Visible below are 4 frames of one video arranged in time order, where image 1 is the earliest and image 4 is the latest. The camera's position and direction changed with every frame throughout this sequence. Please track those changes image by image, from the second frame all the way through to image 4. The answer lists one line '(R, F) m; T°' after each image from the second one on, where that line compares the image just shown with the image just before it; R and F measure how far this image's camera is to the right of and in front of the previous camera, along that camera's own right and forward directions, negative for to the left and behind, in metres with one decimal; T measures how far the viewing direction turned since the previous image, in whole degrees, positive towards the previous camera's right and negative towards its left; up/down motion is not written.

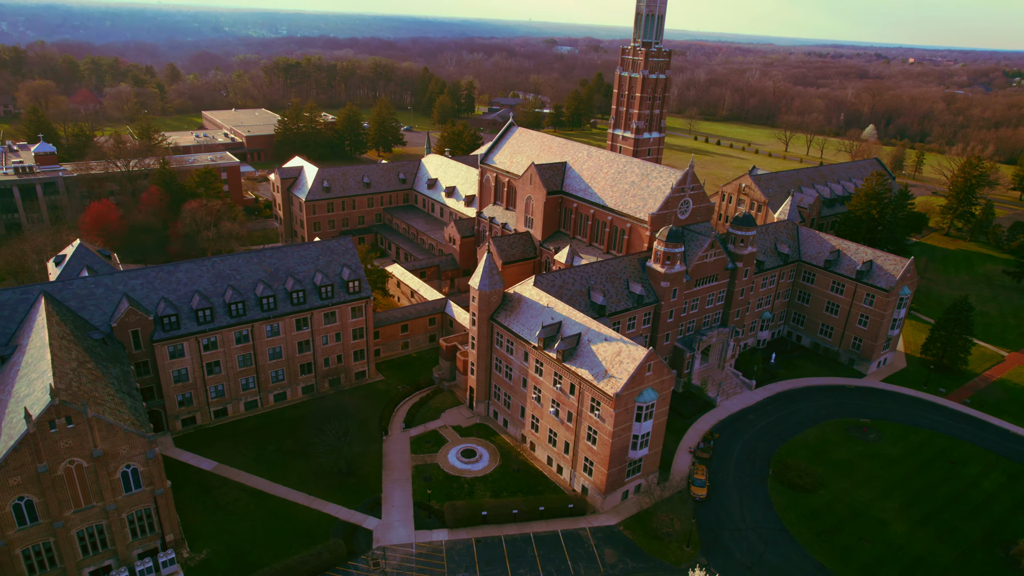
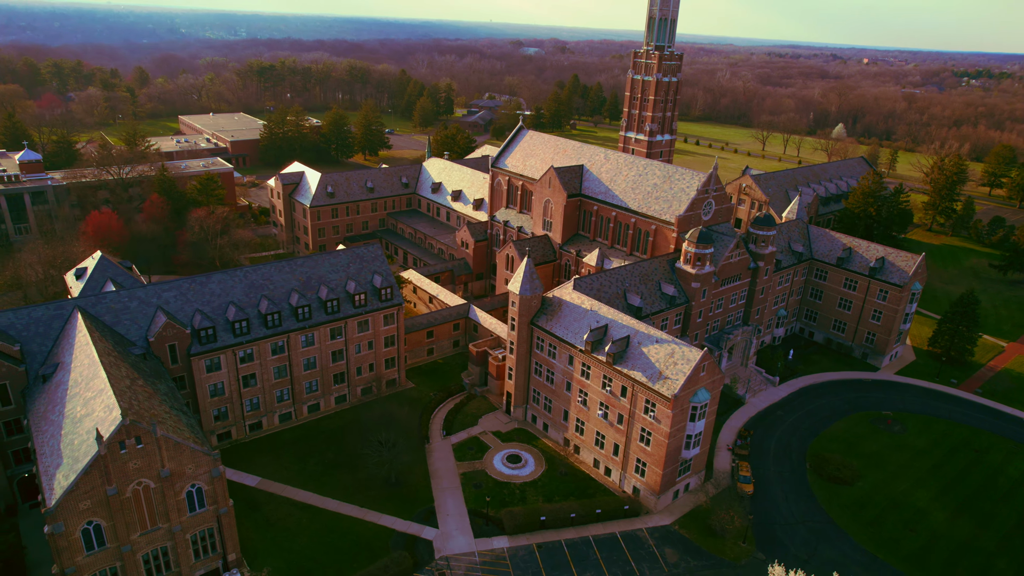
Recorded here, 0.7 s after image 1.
(-6.3, +0.1) m; +3°
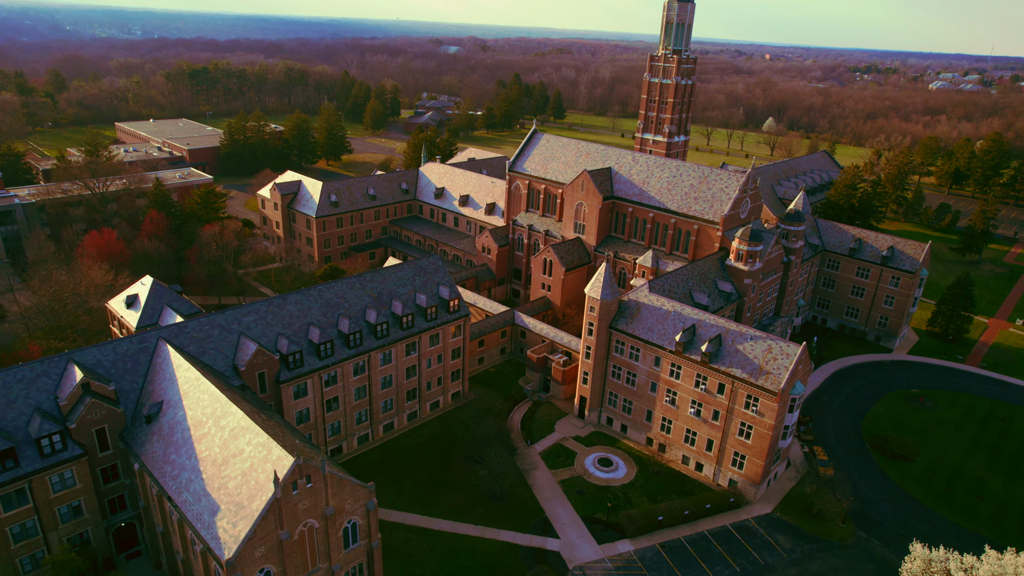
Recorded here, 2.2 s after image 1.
(-13.7, +0.9) m; +7°
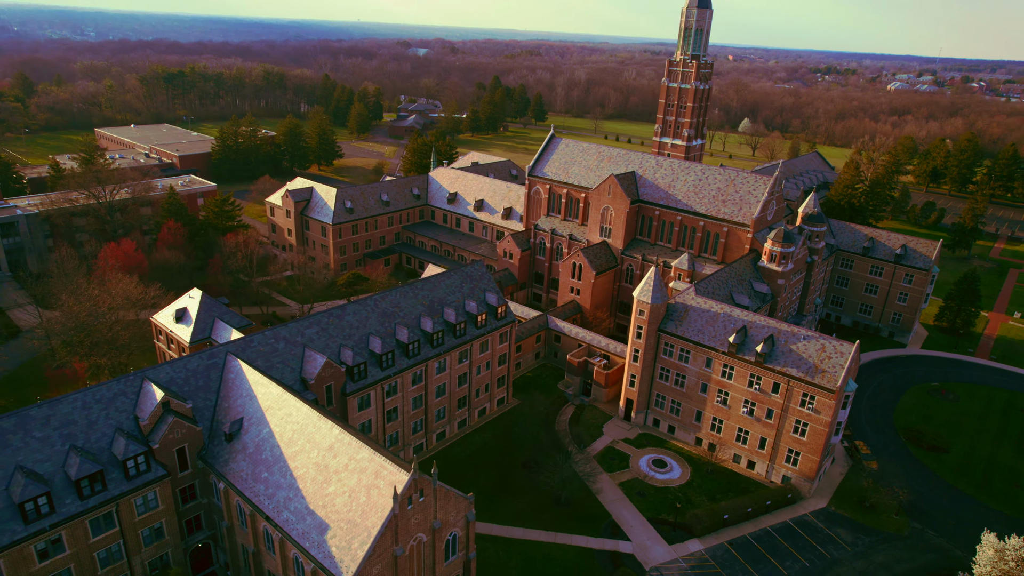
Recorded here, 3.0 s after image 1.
(-7.3, 0.0) m; +3°
